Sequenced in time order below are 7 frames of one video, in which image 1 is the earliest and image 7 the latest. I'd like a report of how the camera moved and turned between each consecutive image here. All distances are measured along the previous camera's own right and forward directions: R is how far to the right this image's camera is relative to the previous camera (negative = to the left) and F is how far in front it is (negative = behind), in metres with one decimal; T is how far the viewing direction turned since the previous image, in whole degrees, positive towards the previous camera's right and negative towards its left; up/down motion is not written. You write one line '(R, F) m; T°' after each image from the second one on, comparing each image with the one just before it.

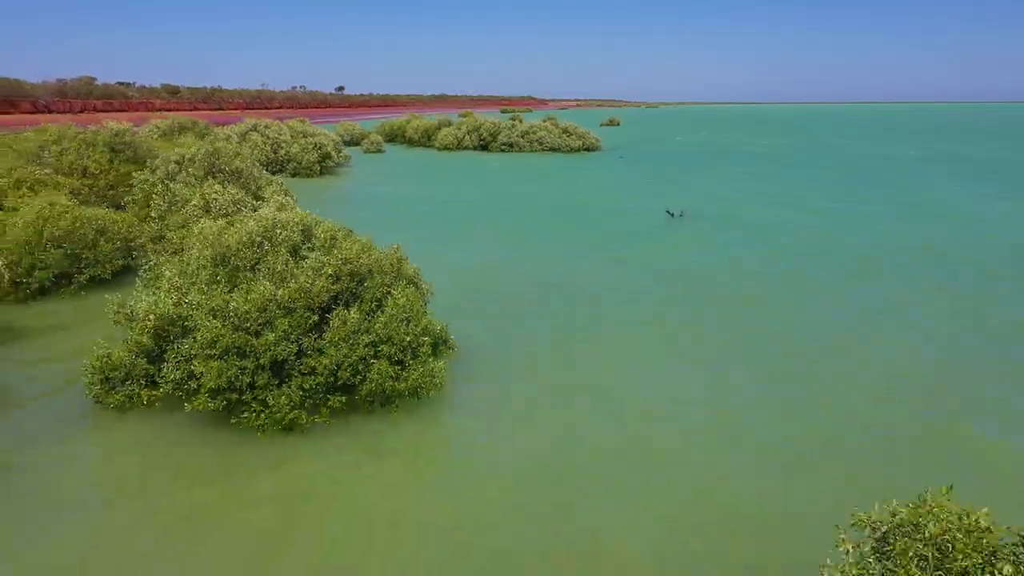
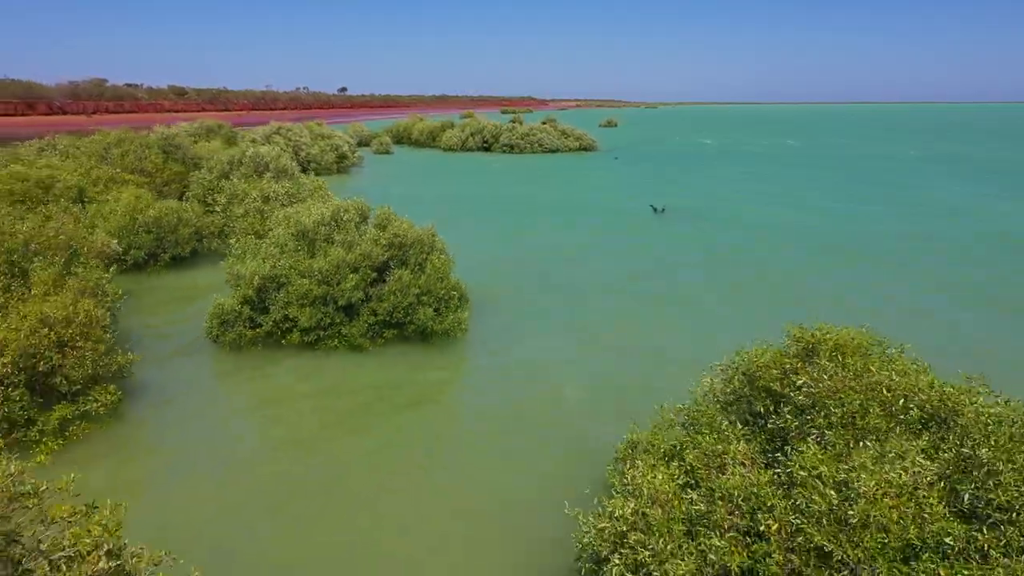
(-0.1, -3.9) m; 0°
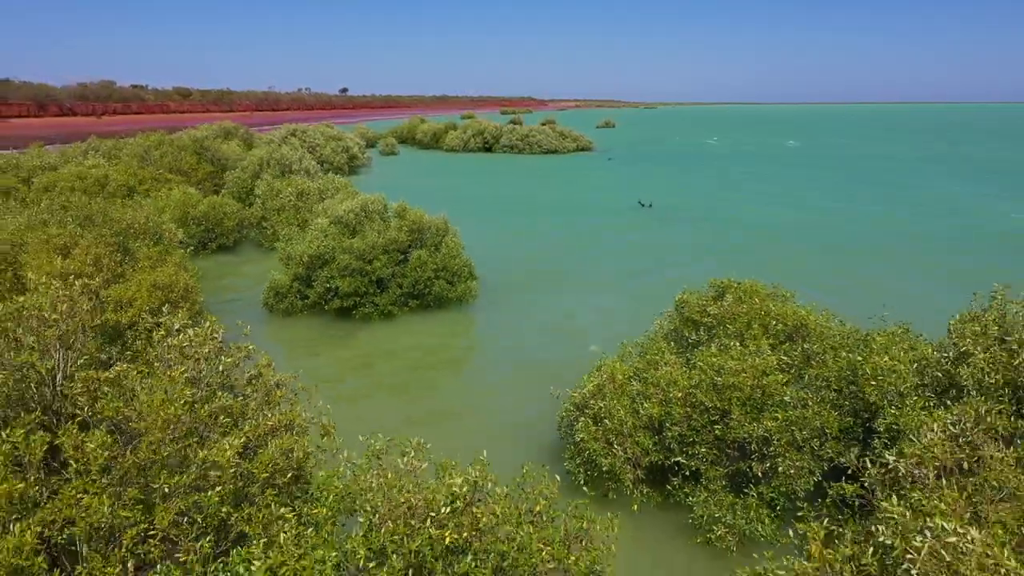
(0.0, -3.2) m; 0°
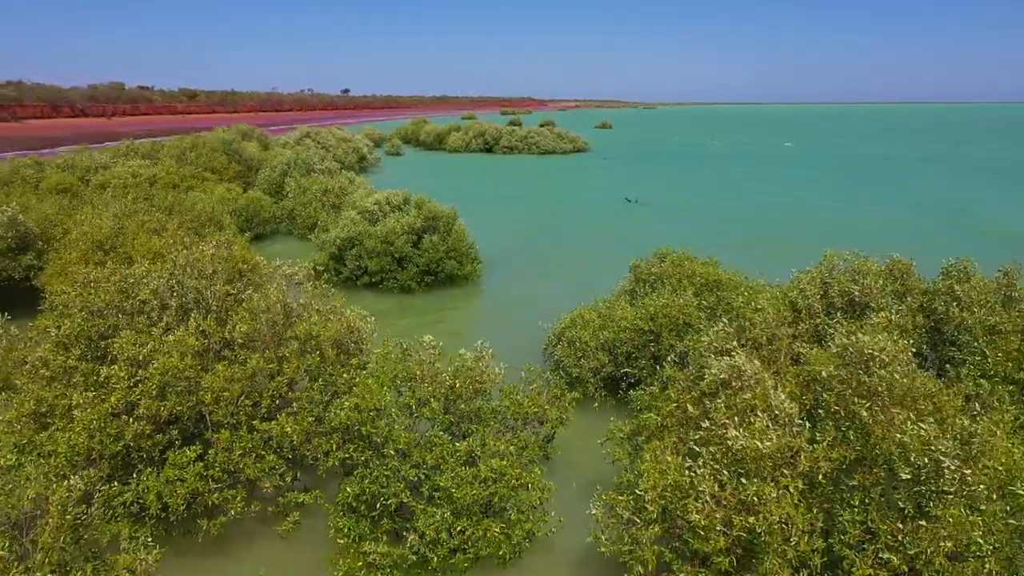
(+0.1, -3.7) m; 0°
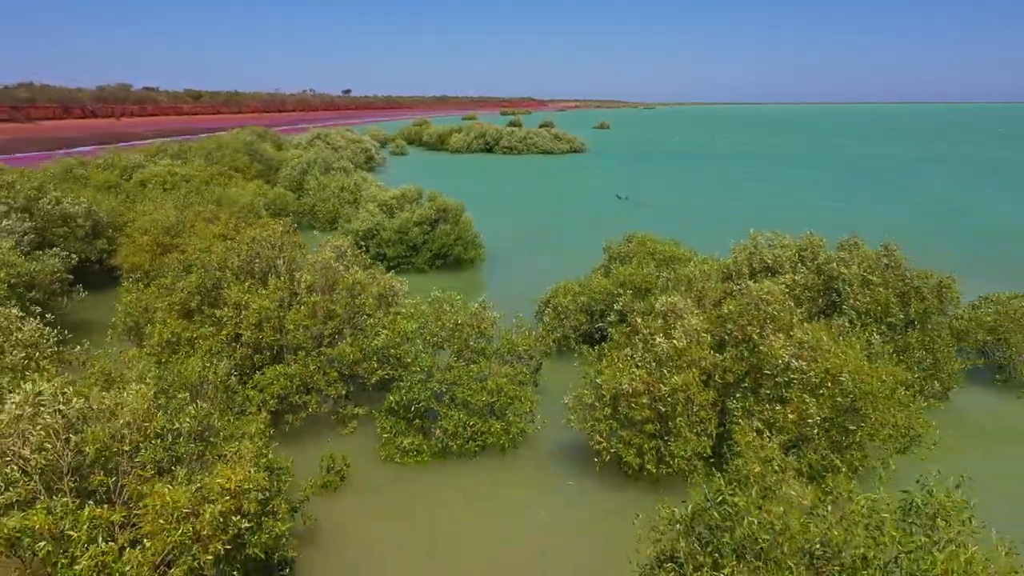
(+0.1, -3.2) m; 0°
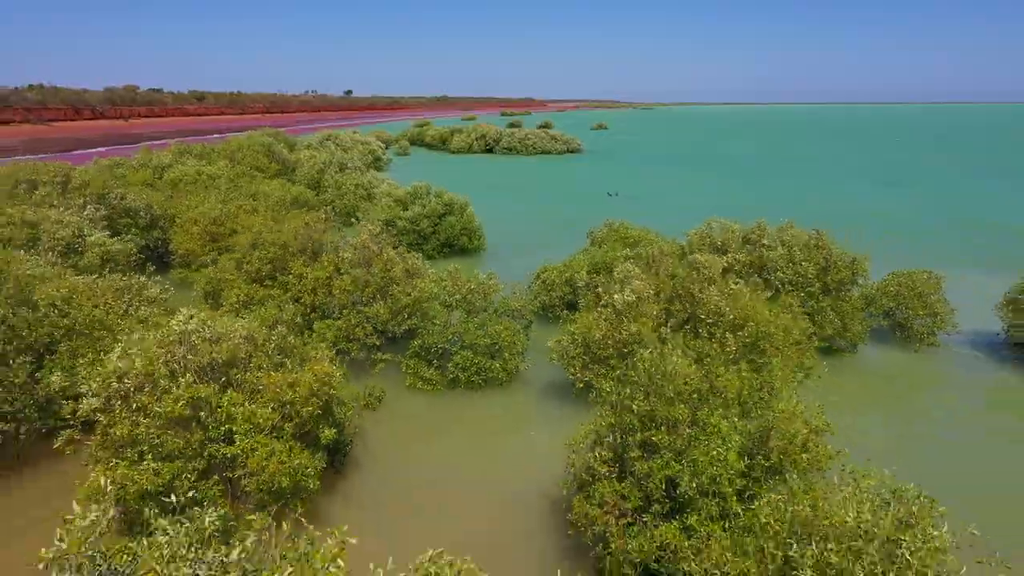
(+0.1, -3.3) m; 0°
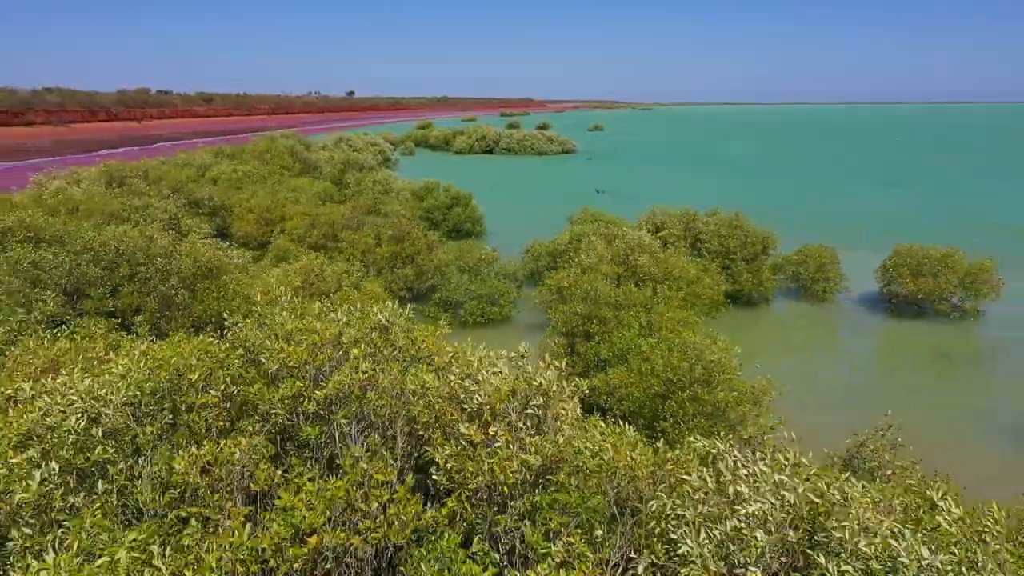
(+0.2, -5.2) m; 0°
